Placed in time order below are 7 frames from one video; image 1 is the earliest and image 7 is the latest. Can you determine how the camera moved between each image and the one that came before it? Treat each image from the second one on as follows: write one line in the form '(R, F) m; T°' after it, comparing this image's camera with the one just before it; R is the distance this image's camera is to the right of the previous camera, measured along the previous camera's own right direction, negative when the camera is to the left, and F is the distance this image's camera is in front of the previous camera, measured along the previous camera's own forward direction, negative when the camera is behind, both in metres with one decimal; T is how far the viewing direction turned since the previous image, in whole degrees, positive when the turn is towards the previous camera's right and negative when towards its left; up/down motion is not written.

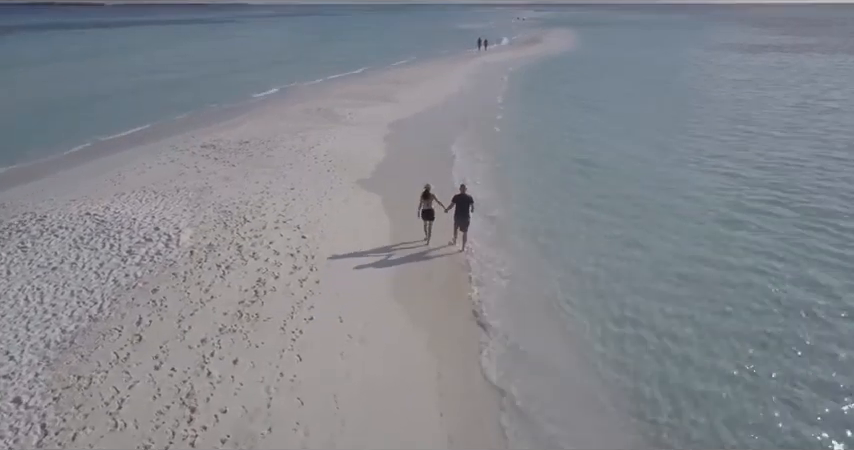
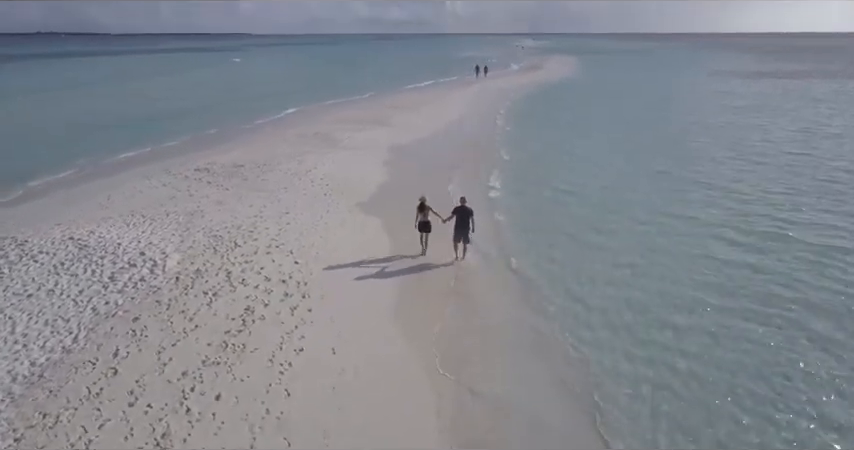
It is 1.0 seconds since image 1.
(0.0, +0.5) m; 0°
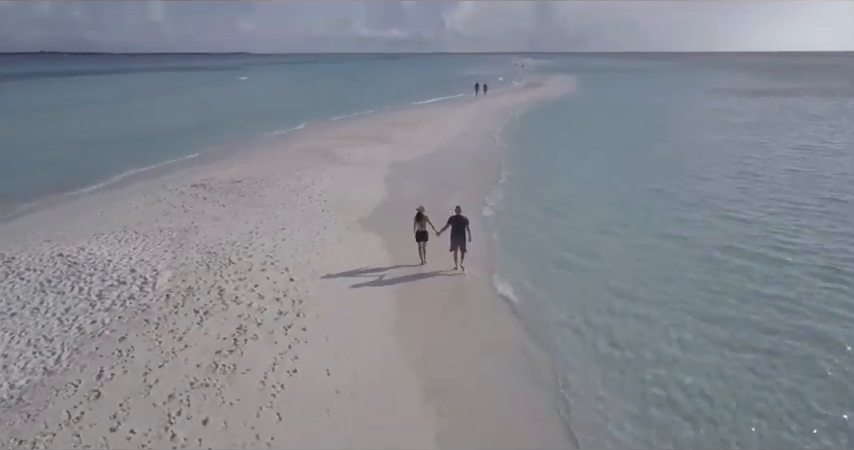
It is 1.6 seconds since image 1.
(0.0, +0.3) m; 0°
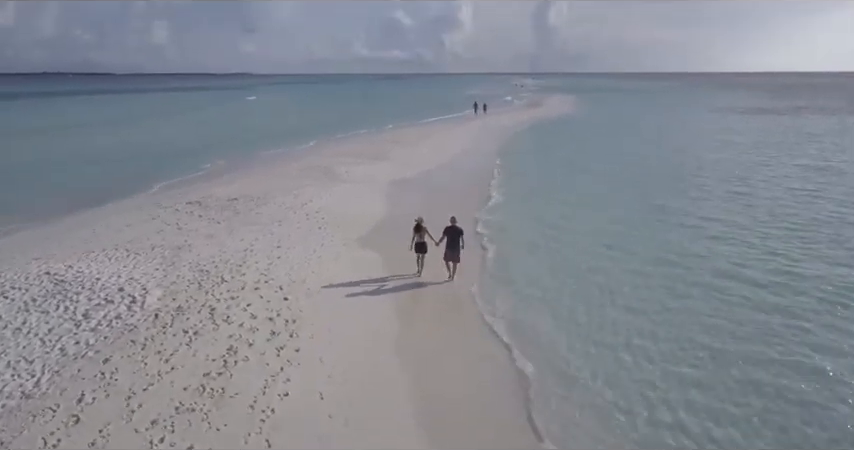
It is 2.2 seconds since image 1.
(0.0, +0.3) m; 0°
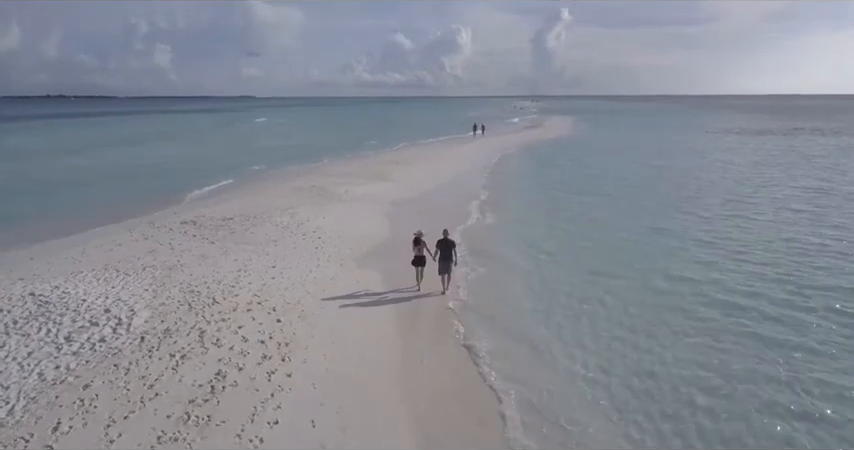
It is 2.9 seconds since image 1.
(0.0, +0.3) m; 0°
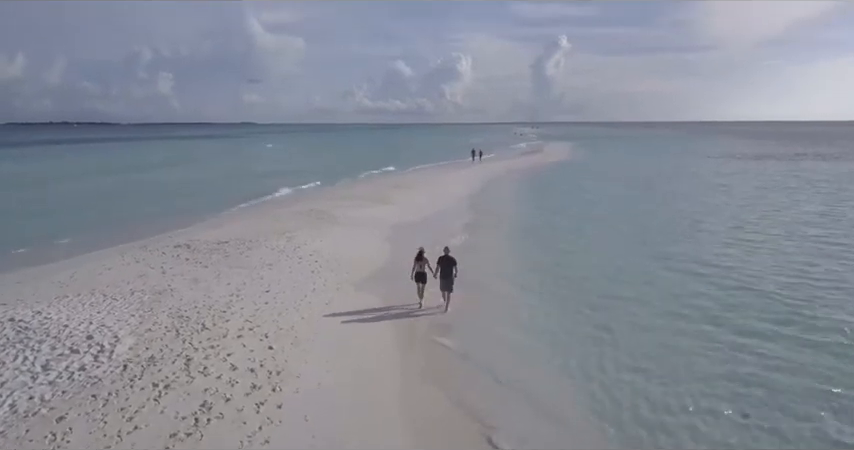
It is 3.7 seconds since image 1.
(0.0, +0.4) m; 0°
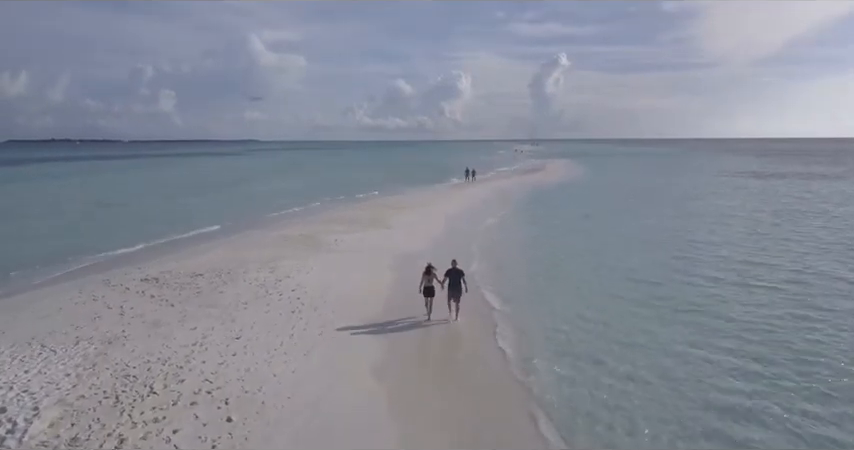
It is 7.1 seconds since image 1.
(+0.1, +1.6) m; 0°
